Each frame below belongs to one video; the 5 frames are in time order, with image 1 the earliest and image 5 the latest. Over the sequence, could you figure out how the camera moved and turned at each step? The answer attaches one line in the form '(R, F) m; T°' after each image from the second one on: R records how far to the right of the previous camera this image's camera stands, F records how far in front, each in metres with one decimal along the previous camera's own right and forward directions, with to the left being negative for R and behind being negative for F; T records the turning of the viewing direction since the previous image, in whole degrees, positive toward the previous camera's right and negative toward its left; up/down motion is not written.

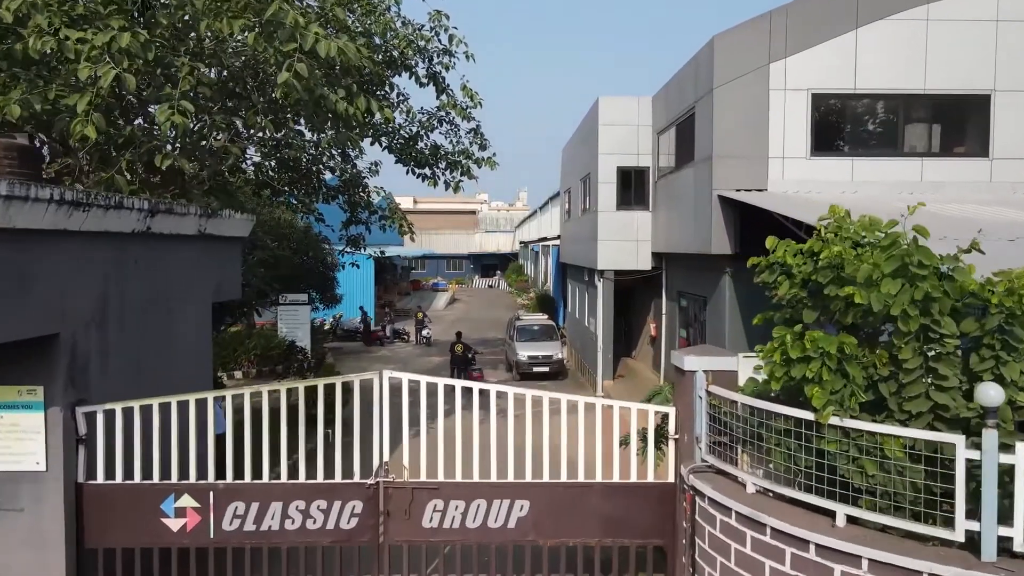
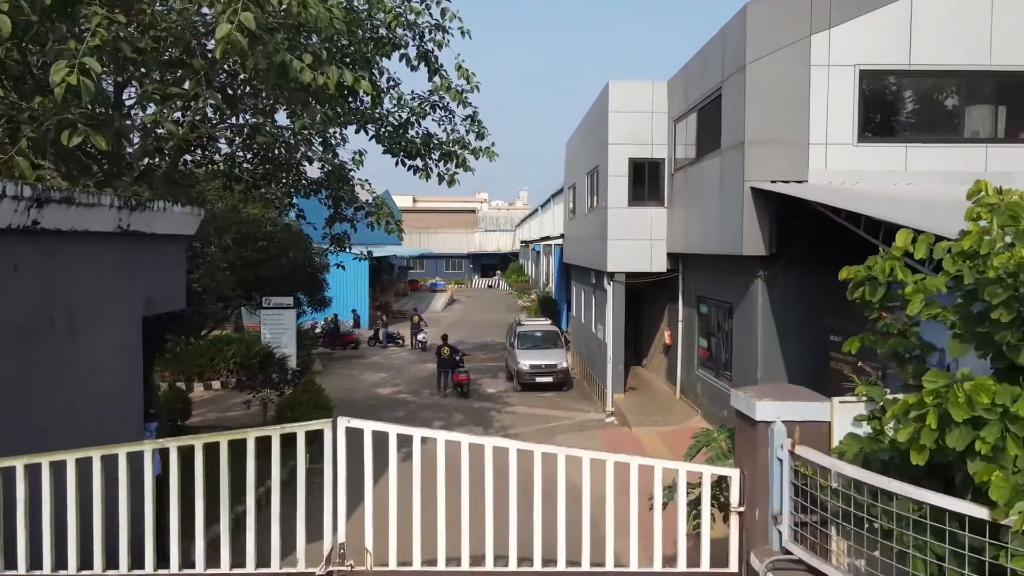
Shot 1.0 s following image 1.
(0.0, +1.4) m; 0°
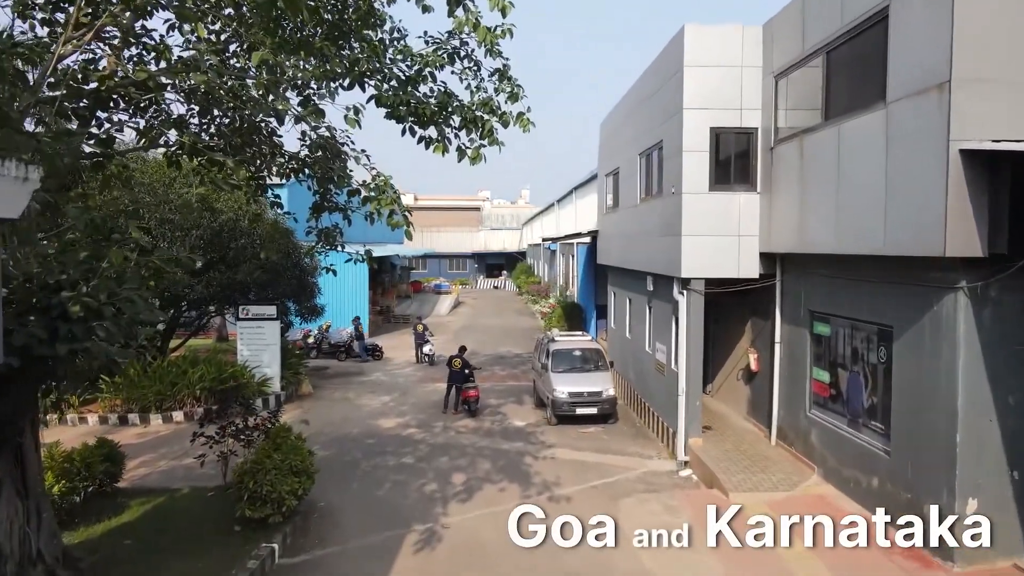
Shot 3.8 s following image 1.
(-0.5, +3.2) m; 0°
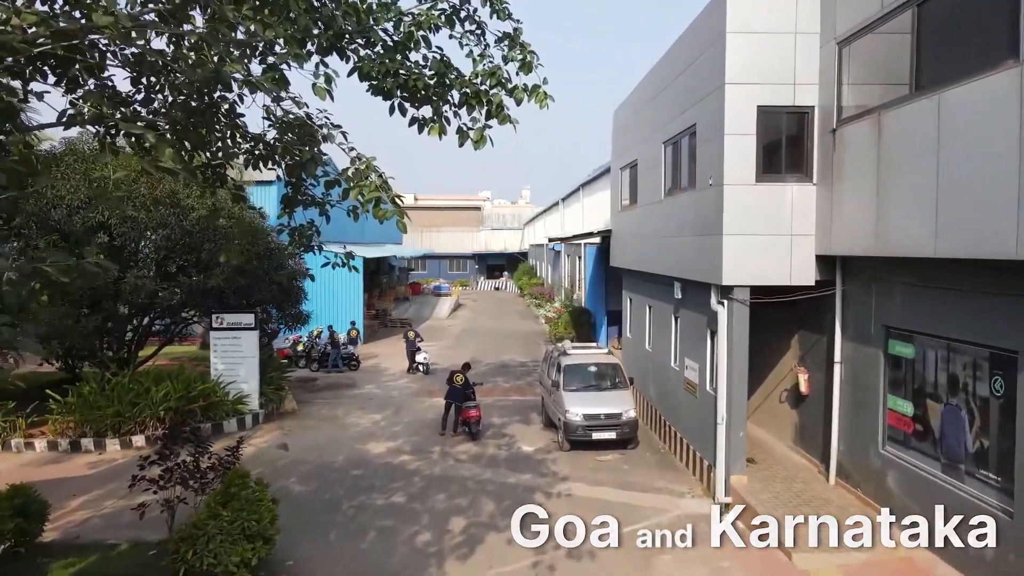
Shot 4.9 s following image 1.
(-0.1, +1.6) m; 0°
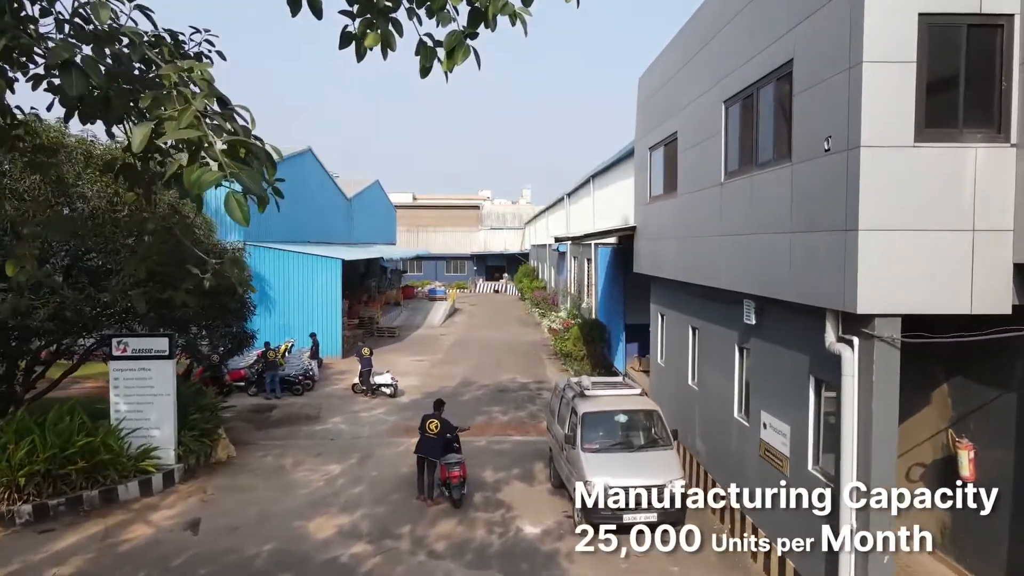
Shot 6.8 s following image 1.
(0.0, +3.4) m; 0°
